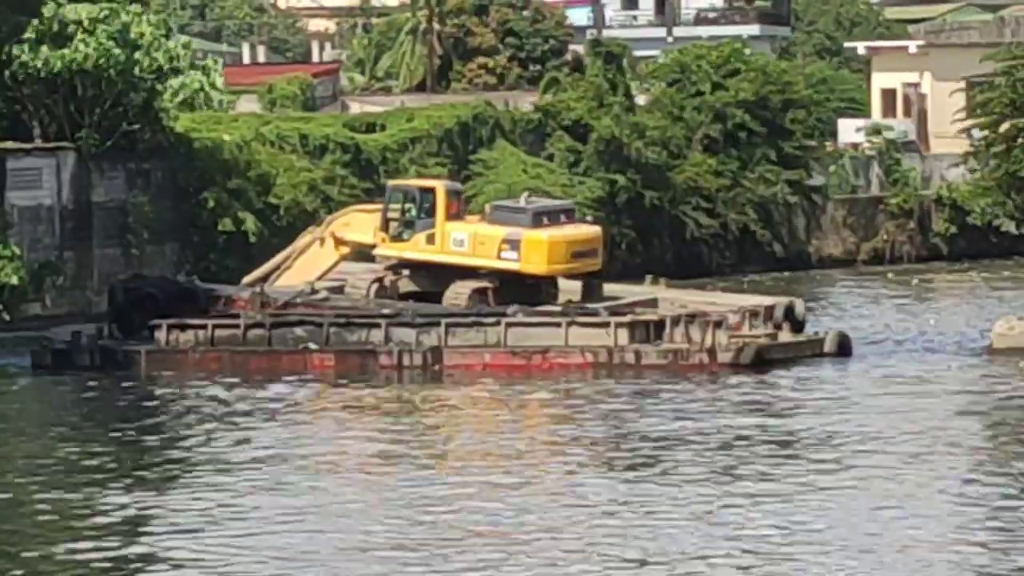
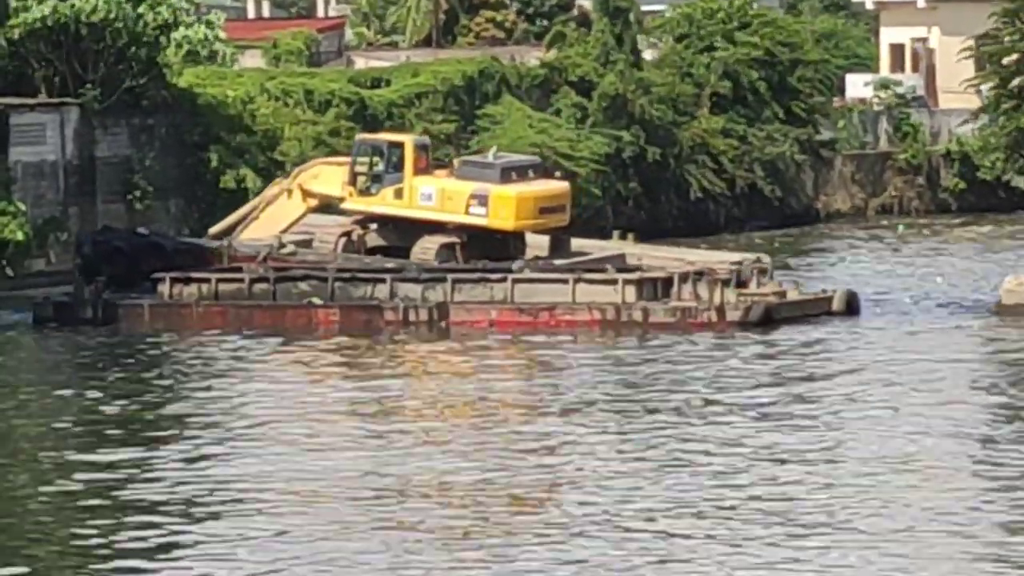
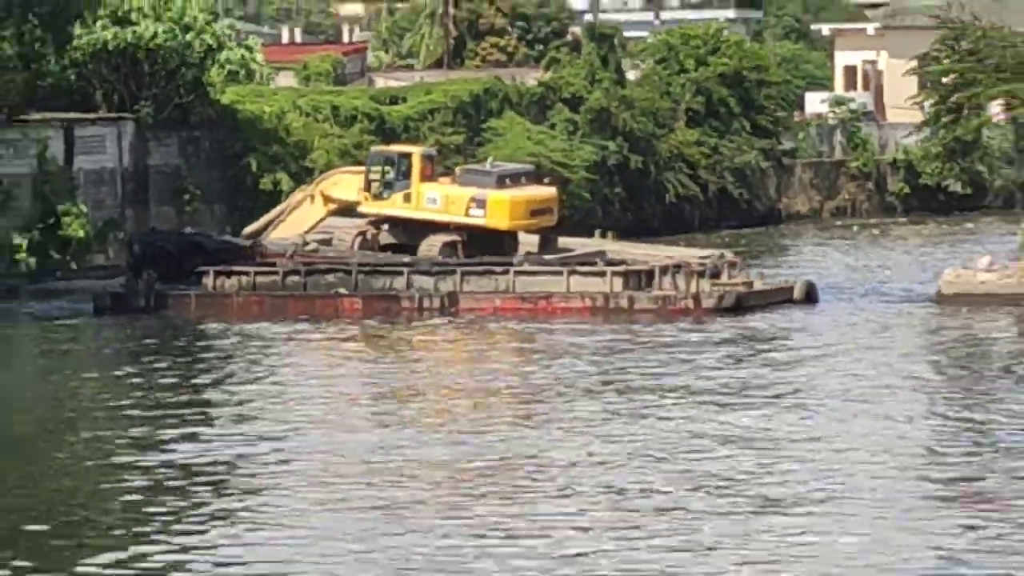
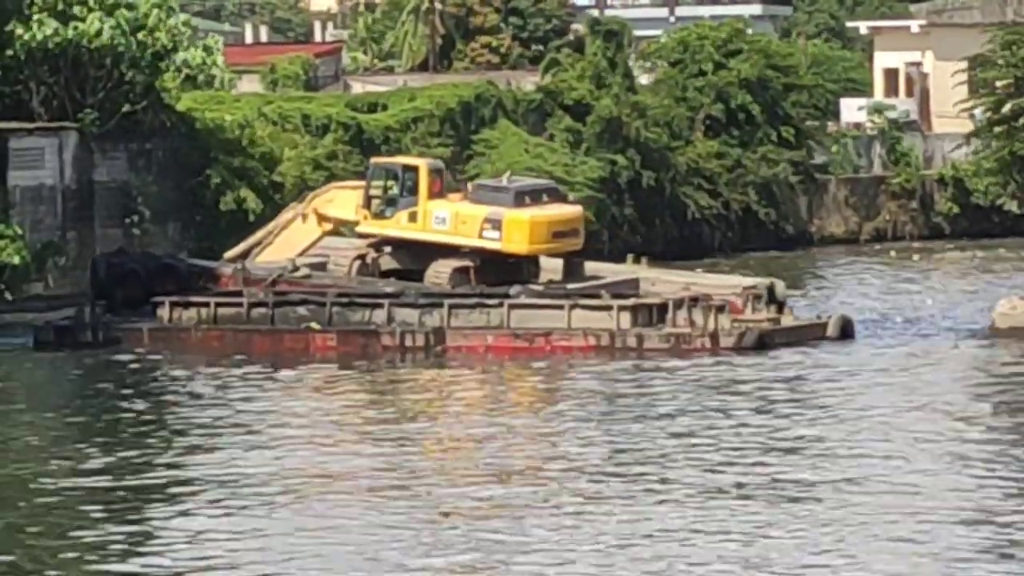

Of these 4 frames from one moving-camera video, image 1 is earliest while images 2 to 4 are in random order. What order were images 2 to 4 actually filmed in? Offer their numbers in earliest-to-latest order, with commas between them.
4, 2, 3
